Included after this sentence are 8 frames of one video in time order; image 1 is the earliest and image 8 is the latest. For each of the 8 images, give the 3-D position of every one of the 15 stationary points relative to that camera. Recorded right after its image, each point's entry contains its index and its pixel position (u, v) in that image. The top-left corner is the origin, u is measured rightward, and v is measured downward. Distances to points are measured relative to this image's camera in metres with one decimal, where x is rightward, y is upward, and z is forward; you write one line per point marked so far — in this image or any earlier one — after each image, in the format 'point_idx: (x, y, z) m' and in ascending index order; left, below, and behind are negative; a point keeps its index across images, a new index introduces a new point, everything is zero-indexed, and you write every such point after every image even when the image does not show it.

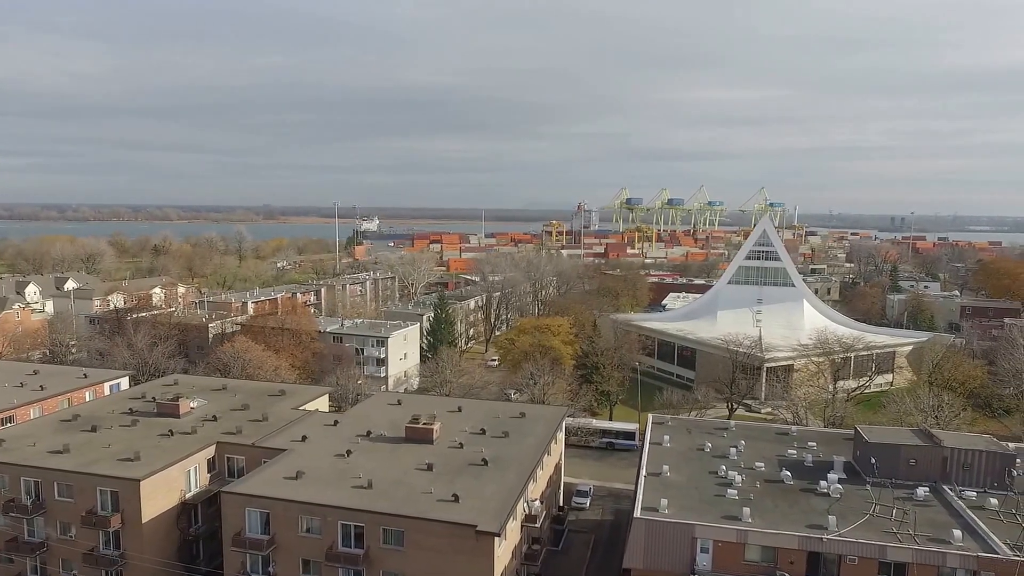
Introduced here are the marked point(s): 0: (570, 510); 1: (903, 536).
0: (+1.6, -6.2, +19.3) m
1: (+6.5, -4.1, +11.7) m
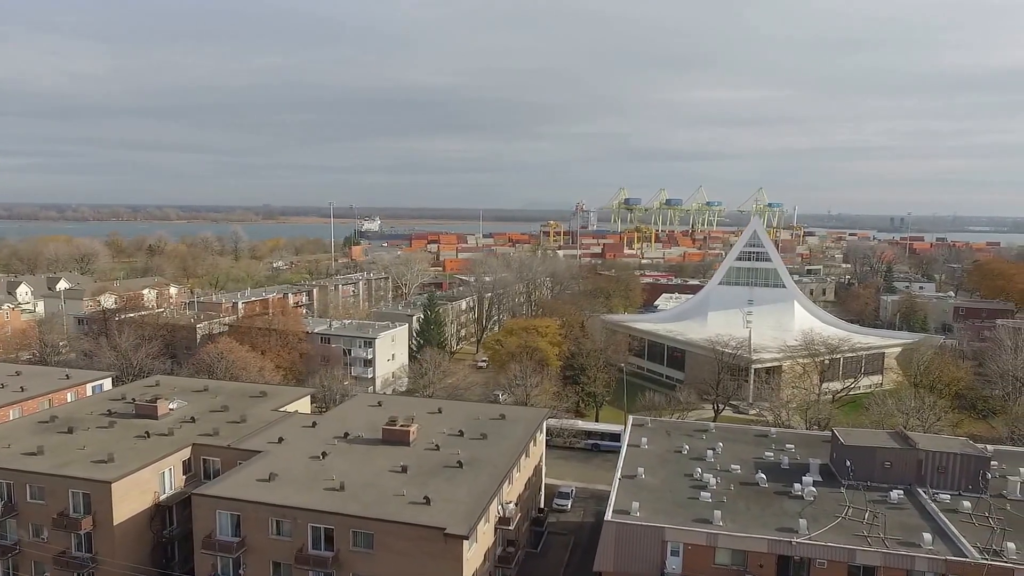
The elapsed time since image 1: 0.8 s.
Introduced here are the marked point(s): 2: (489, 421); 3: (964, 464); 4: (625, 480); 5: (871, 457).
0: (+1.0, -6.2, +19.3) m
1: (+5.9, -4.1, +11.6) m
2: (-0.6, -3.4, +17.8) m
3: (+8.5, -3.3, +13.3) m
4: (+2.3, -3.9, +14.3) m
5: (+7.0, -3.3, +13.6) m
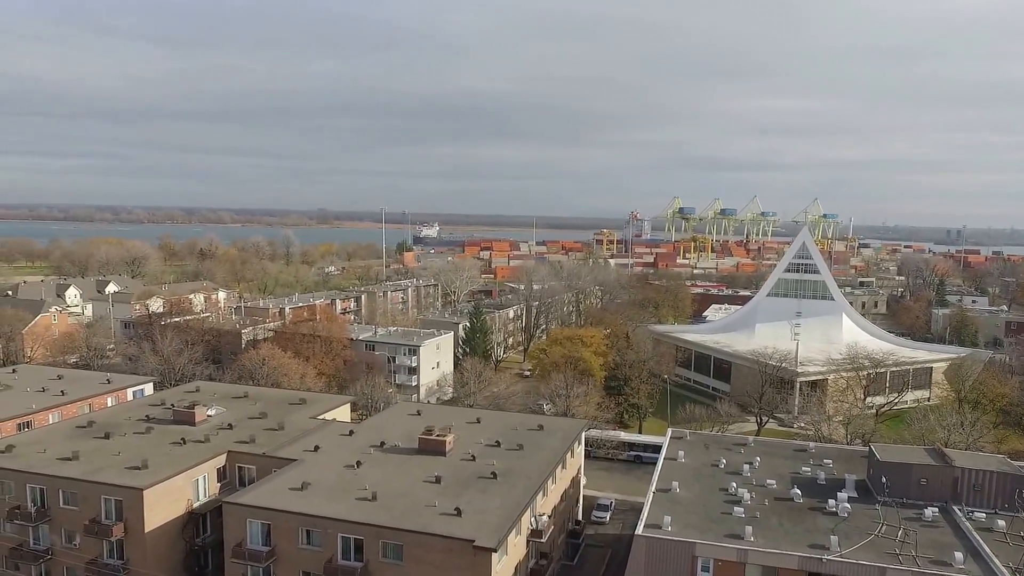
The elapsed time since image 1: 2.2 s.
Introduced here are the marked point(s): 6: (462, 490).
0: (+2.1, -6.5, +19.6) m
1: (+6.4, -4.5, +11.6) m
2: (+0.4, -3.7, +18.2) m
3: (+9.2, -3.7, +13.1) m
4: (+3.0, -4.2, +14.6) m
5: (+7.6, -3.6, +13.5) m
6: (-1.0, -4.1, +14.1) m
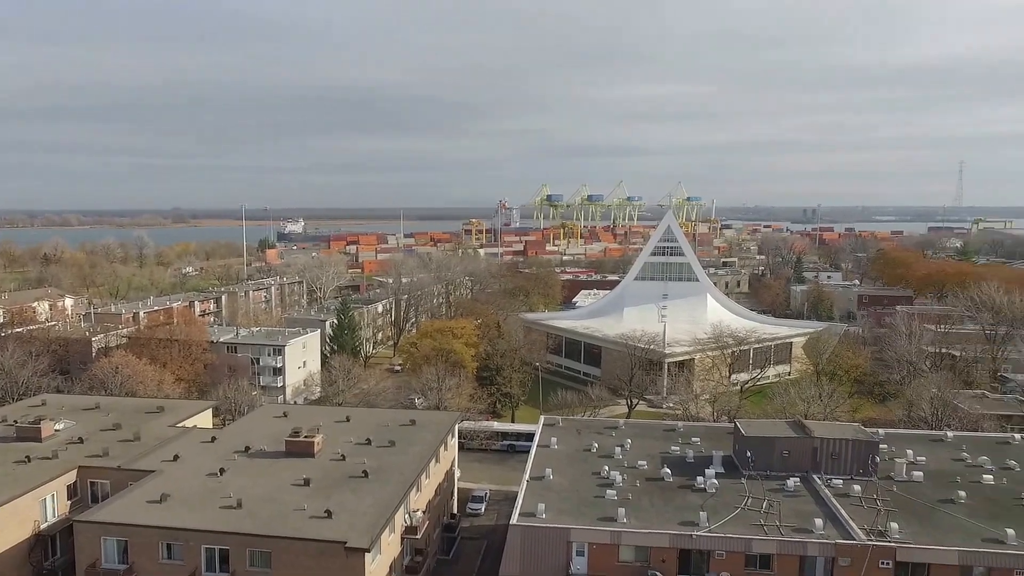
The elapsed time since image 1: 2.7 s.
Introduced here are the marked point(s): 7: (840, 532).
0: (-1.2, -6.2, +19.0) m
1: (+4.3, -4.0, +11.8) m
2: (-2.8, -3.5, +17.3) m
3: (+6.7, -3.2, +13.7) m
4: (+0.4, -3.9, +14.2) m
5: (+5.1, -3.1, +13.9) m
6: (-3.5, -3.9, +13.1) m
7: (+5.4, -4.0, +11.7) m
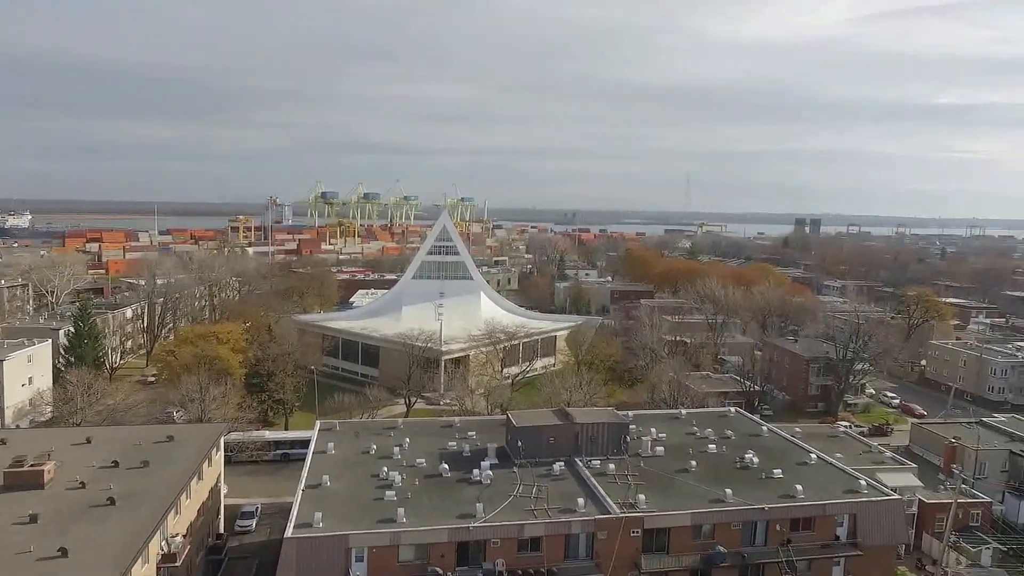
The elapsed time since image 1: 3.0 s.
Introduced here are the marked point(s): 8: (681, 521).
0: (-7.0, -6.3, +17.7) m
1: (+0.4, -4.0, +12.7) m
2: (-8.0, -3.5, +15.7) m
3: (+2.1, -3.1, +15.2) m
4: (-4.0, -3.9, +13.7) m
5: (+0.6, -3.1, +14.9) m
6: (-7.3, -4.0, +11.4) m
7: (+1.5, -4.0, +12.8) m
8: (+3.1, -4.2, +12.8) m
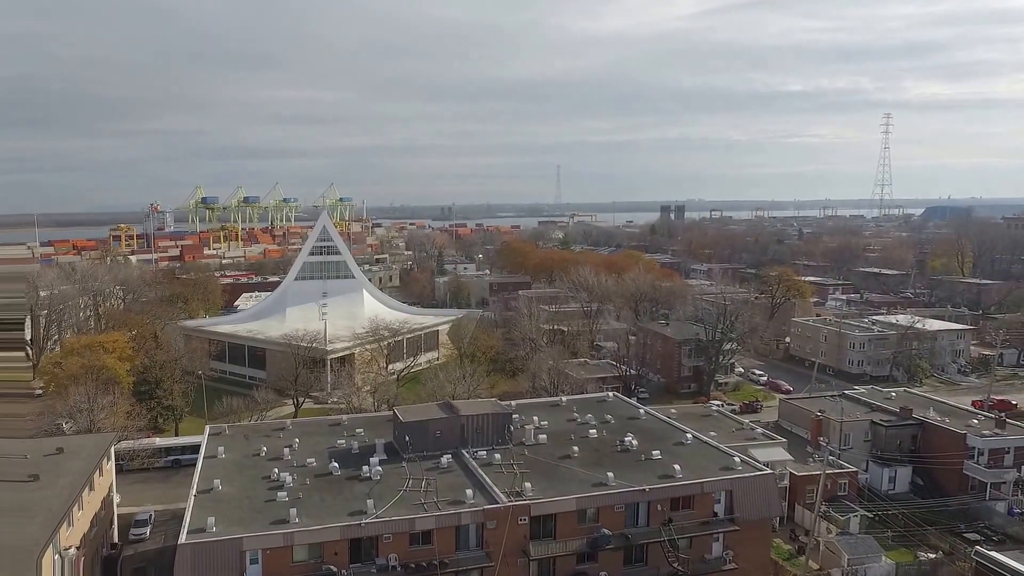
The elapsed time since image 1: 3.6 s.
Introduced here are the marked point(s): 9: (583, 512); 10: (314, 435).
0: (-9.7, -6.5, +17.8) m
1: (-1.5, -4.0, +14.1) m
2: (-10.4, -3.8, +15.6) m
3: (-0.3, -3.0, +16.8) m
4: (-6.0, -4.1, +14.3) m
5: (-1.8, -3.1, +16.2) m
6: (-9.0, -4.2, +11.5) m
7: (-0.5, -4.0, +14.4) m
8: (+1.0, -4.1, +14.7) m
9: (+1.4, -4.3, +15.0) m
10: (-4.7, -3.6, +17.7) m
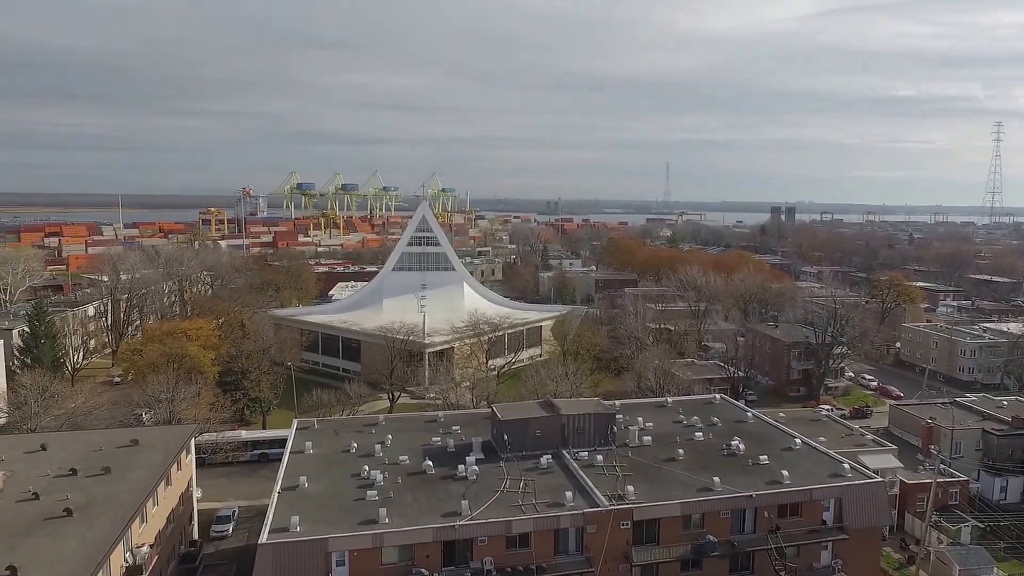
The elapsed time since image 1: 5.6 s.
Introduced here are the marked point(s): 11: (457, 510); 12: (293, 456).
0: (-7.3, -6.1, +17.0) m
1: (+0.2, -3.8, +12.1) m
2: (-8.3, -3.5, +14.9) m
3: (+1.8, -2.9, +14.6) m
4: (-4.2, -3.8, +13.0) m
5: (+0.3, -2.9, +14.3) m
6: (-7.5, -3.9, +10.7) m
7: (+1.3, -3.8, +12.3) m
8: (+2.8, -4.0, +12.3) m
9: (+3.2, -4.2, +12.6) m
10: (-2.4, -3.3, +16.2) m
11: (-1.0, -3.9, +12.1) m
12: (-4.6, -3.6, +14.9) m
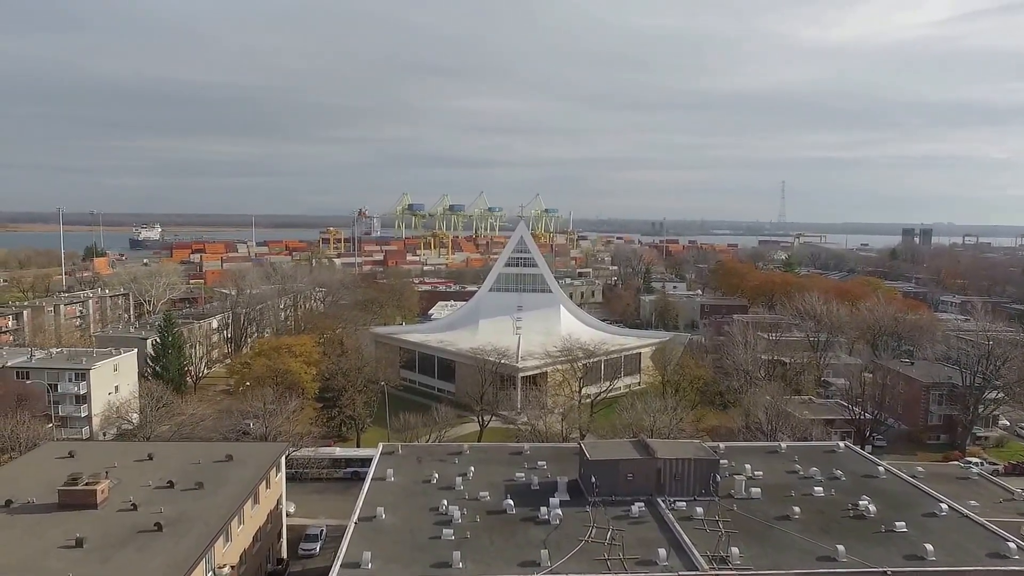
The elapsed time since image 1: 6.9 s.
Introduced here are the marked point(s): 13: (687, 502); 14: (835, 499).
0: (-5.2, -6.6, +17.0) m
1: (+1.6, -4.3, +11.0) m
2: (-6.5, -3.8, +15.1) m
3: (+3.5, -3.4, +13.4) m
4: (-2.7, -4.2, +12.6) m
5: (+1.9, -3.4, +13.2) m
6: (-6.3, -4.2, +10.8) m
7: (+2.7, -4.3, +11.1) m
8: (+4.2, -4.5, +10.9) m
9: (+4.6, -4.7, +11.1) m
10: (-0.4, -3.9, +15.5) m
11: (+0.4, -4.3, +11.2) m
12: (-2.8, -4.0, +14.5) m
13: (+3.3, -4.0, +13.2) m
14: (+6.5, -4.2, +14.1) m
